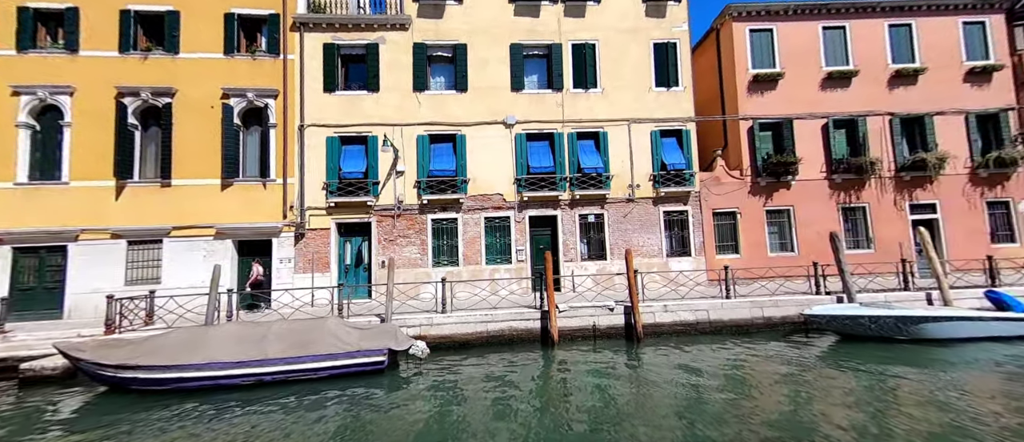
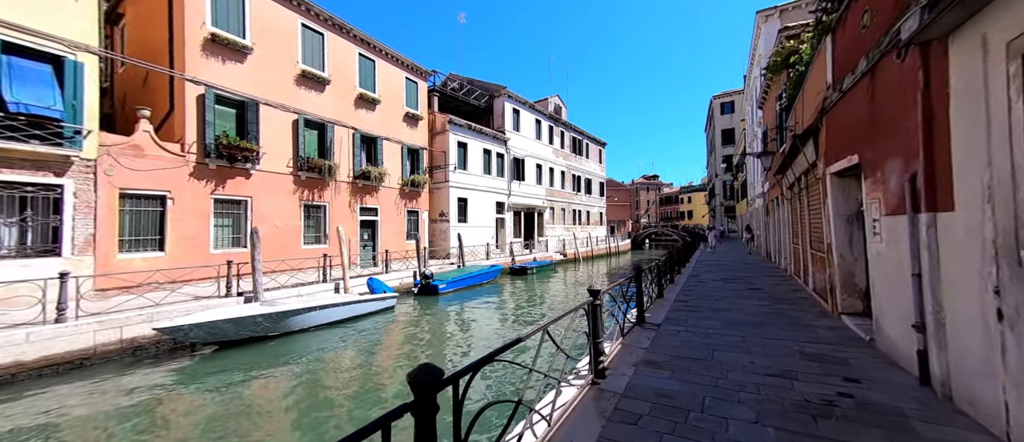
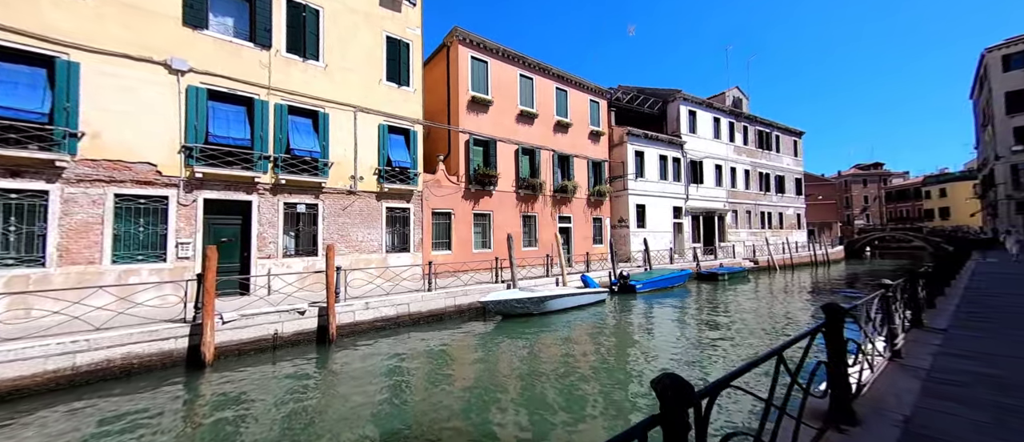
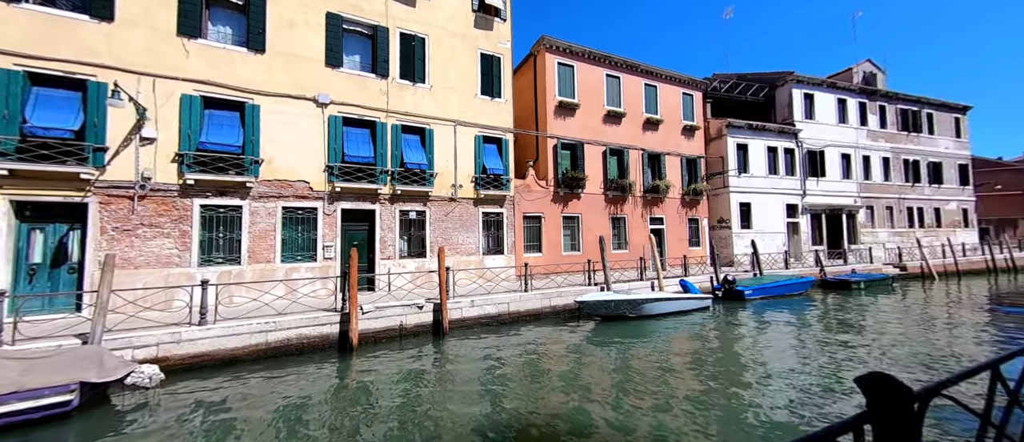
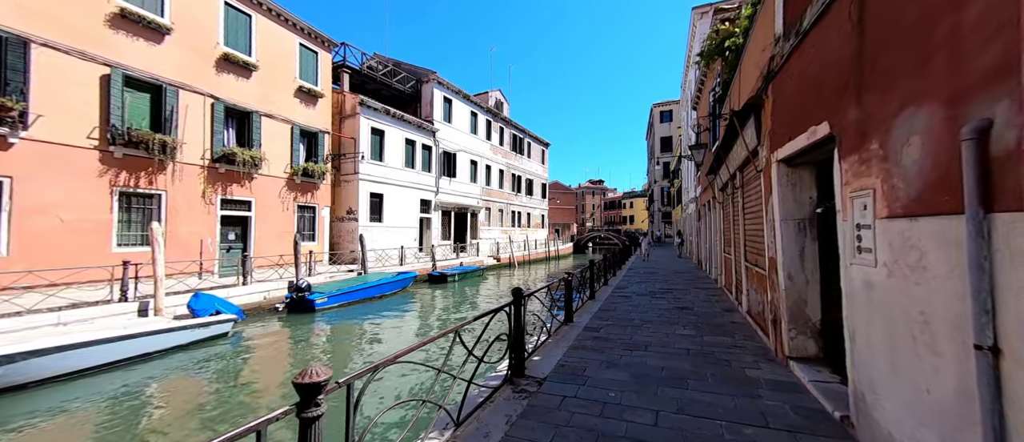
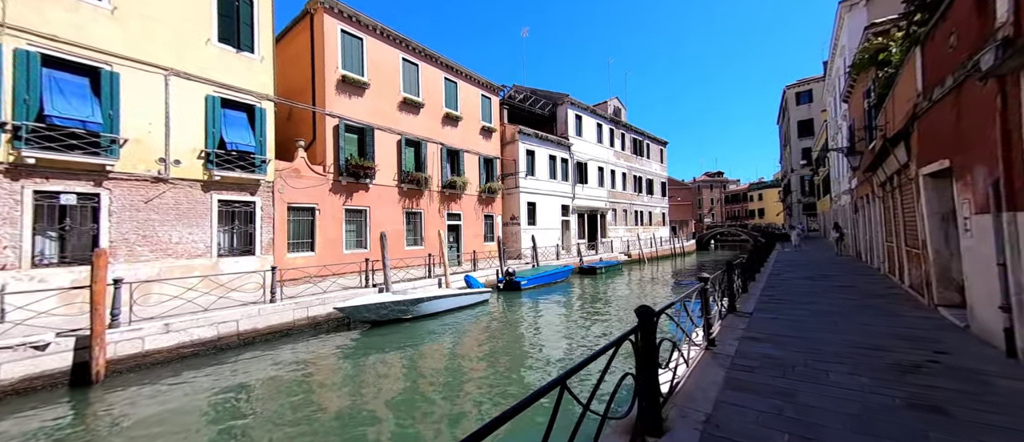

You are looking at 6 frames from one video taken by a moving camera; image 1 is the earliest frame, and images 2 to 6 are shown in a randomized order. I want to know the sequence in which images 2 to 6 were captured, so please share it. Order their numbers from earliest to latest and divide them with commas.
4, 3, 6, 2, 5
